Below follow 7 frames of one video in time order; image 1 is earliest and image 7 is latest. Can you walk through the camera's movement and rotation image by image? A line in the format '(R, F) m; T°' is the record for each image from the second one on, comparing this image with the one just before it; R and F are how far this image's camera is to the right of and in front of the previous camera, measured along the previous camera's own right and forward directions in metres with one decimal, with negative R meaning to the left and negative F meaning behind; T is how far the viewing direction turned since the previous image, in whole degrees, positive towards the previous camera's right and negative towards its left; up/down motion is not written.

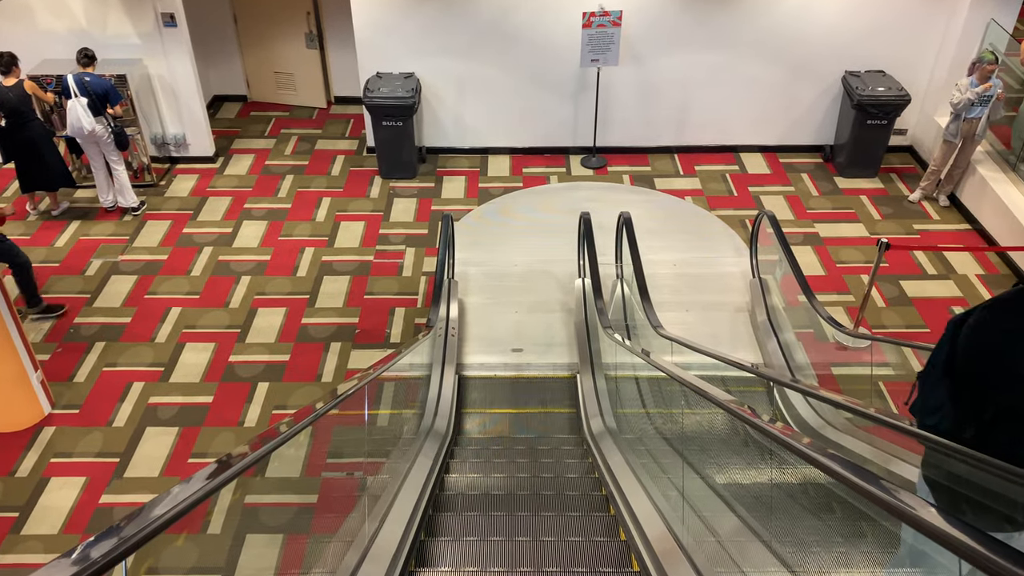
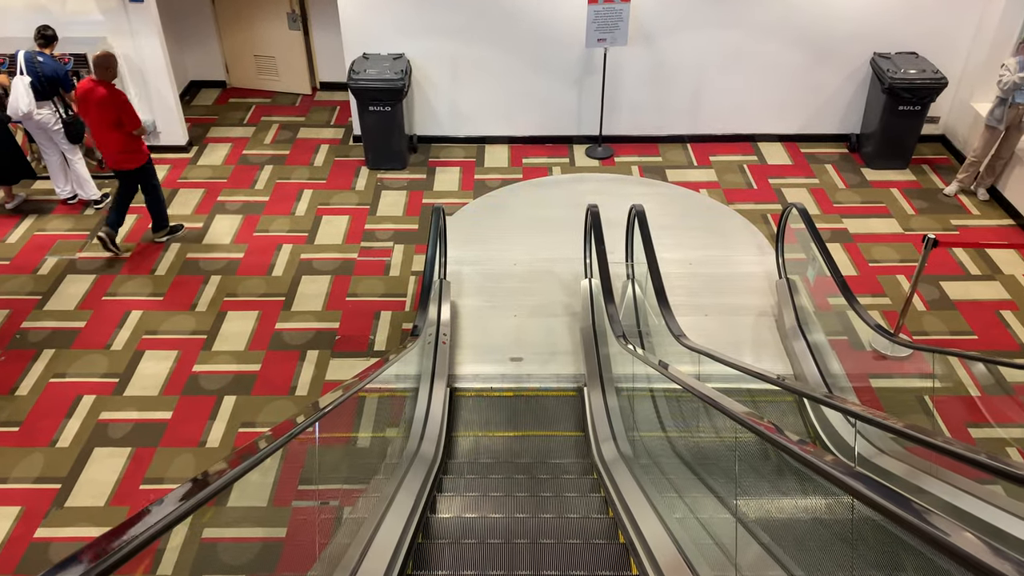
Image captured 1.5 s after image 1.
(0.0, +0.7) m; 0°
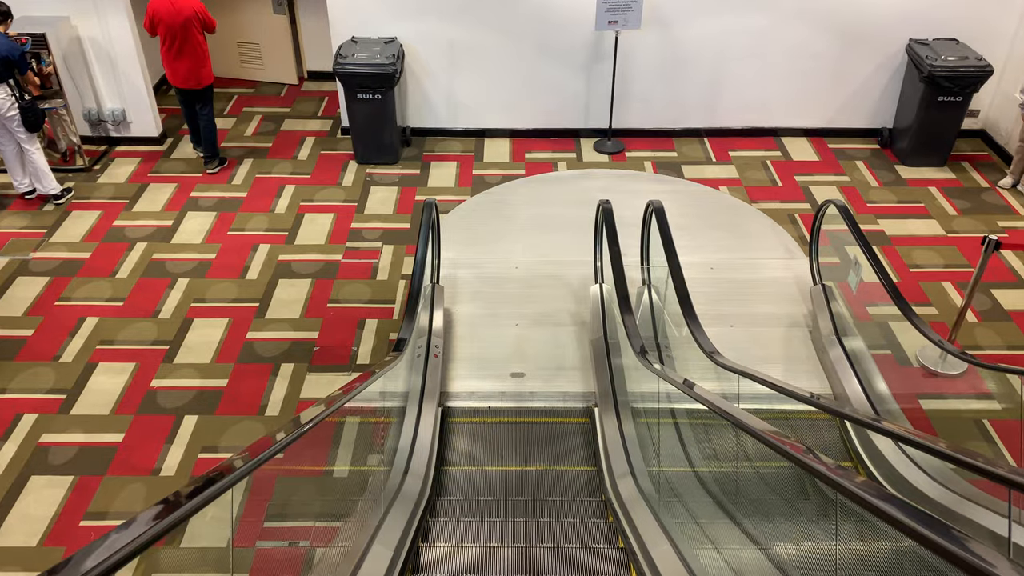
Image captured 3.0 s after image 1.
(0.0, +0.6) m; 0°
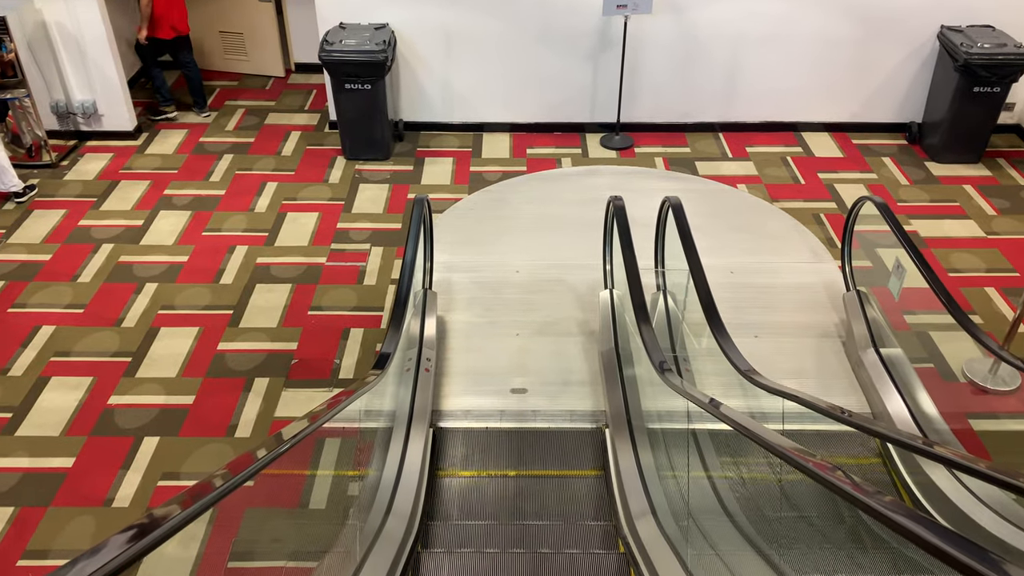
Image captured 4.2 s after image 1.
(0.0, +0.5) m; 0°
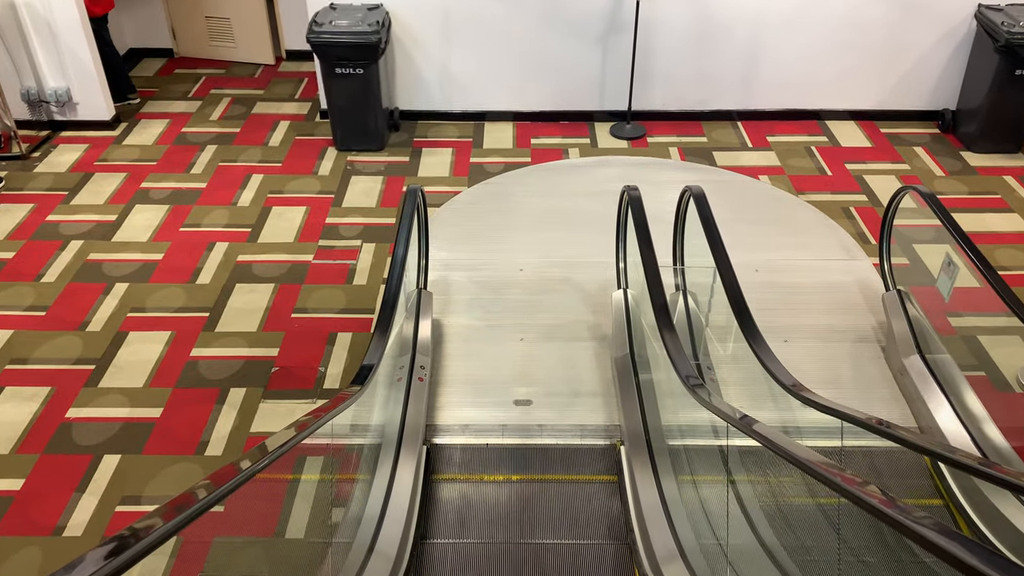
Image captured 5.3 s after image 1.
(0.0, +0.4) m; 0°
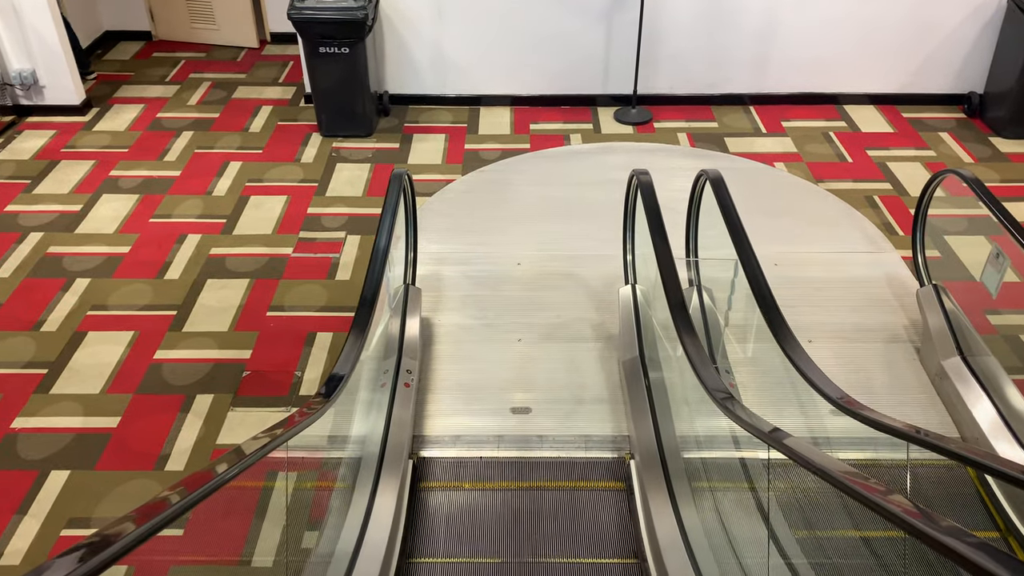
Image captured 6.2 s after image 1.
(0.0, +0.4) m; 0°
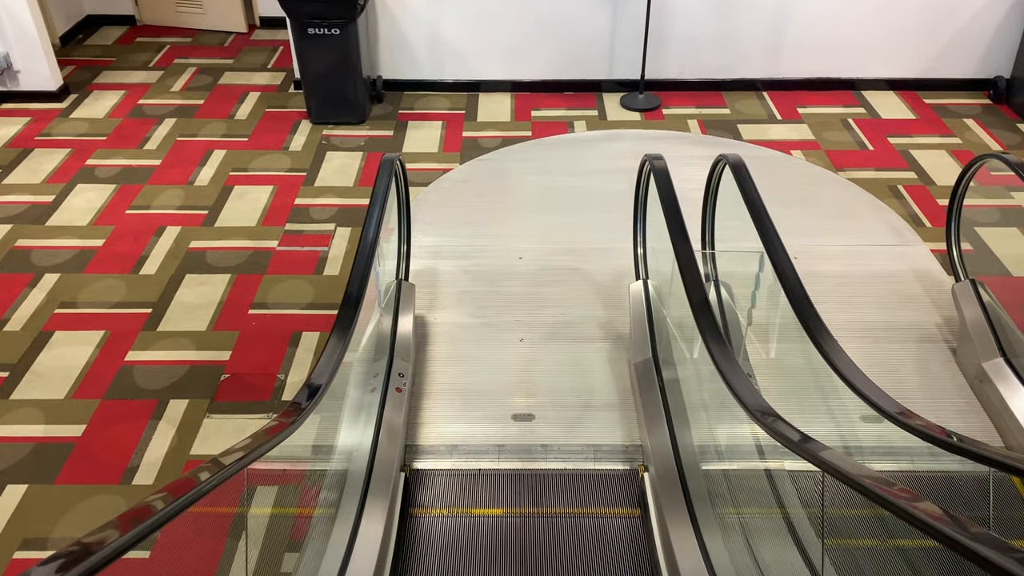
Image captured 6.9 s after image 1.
(0.0, +0.3) m; 0°
